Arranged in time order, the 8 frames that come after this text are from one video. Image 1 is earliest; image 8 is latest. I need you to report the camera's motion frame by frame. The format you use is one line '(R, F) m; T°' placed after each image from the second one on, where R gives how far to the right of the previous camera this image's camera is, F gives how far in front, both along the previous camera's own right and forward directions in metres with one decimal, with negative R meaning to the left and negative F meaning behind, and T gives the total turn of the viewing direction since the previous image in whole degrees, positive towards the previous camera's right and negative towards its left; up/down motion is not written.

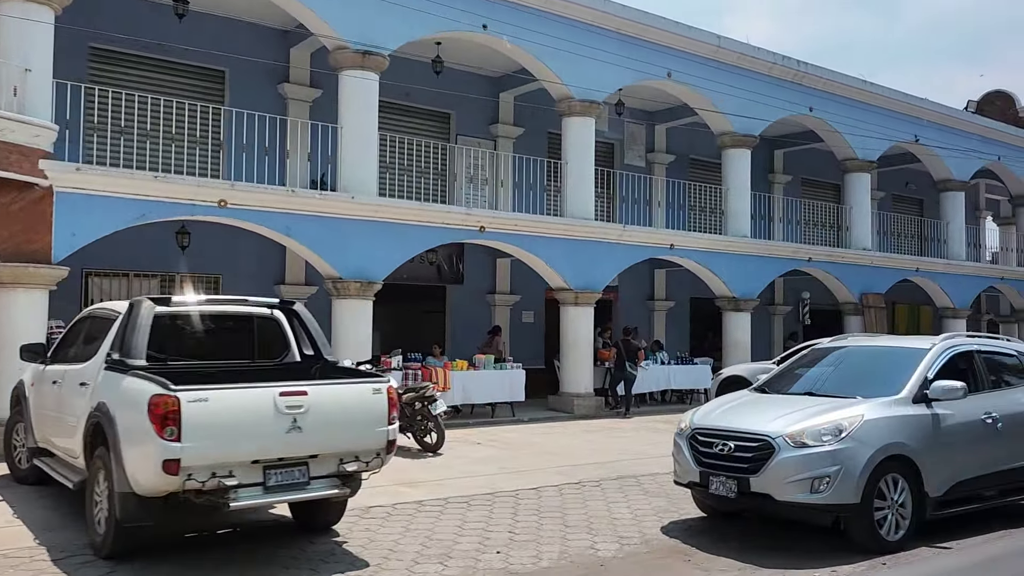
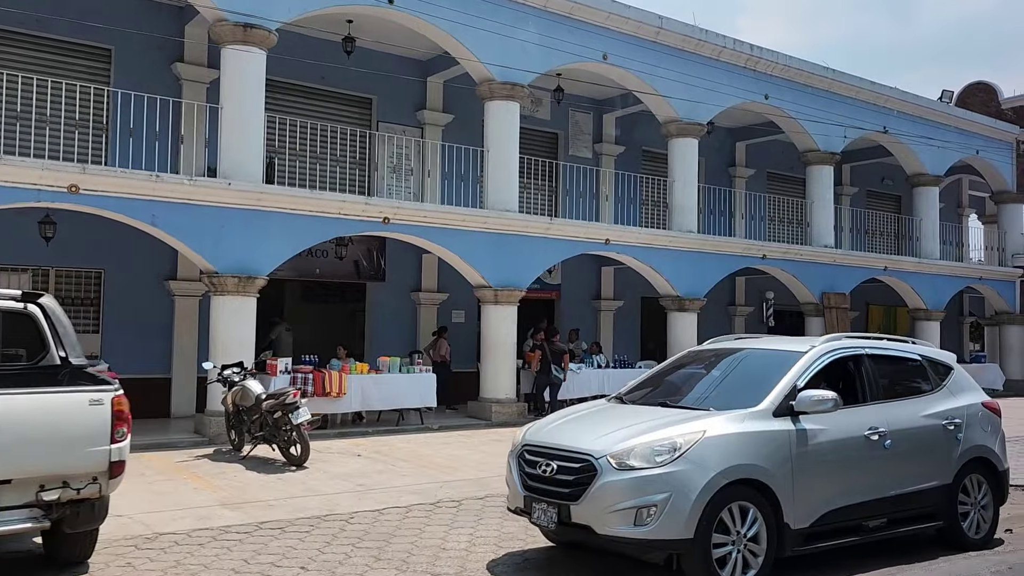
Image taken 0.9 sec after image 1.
(+1.4, +1.0) m; 0°
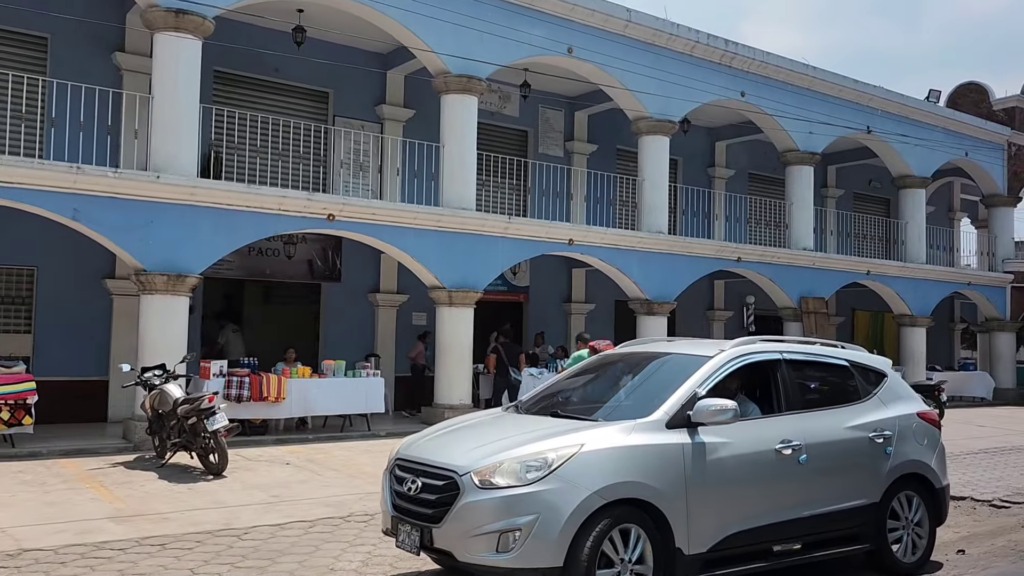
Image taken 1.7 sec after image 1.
(+0.7, +0.5) m; 0°
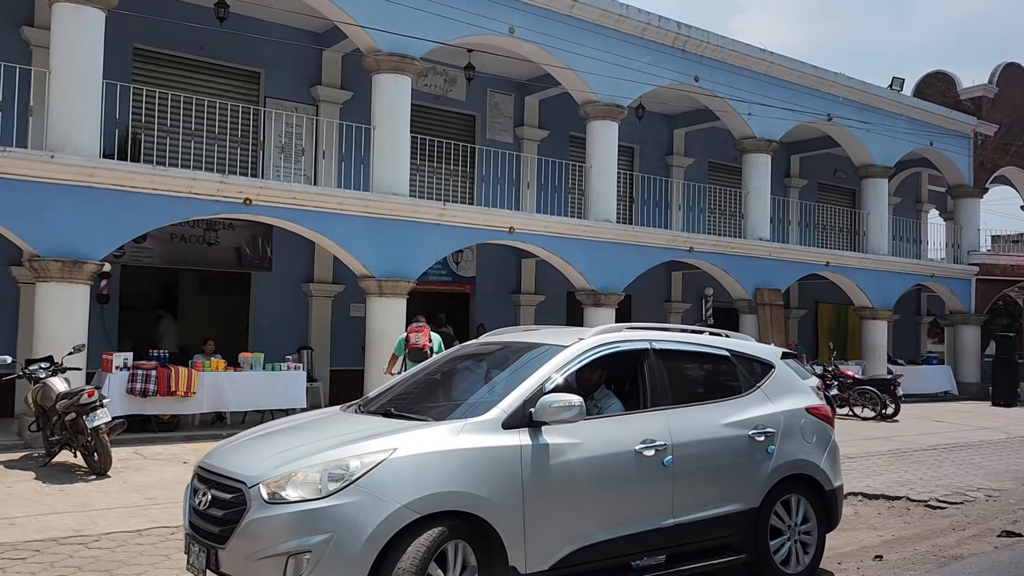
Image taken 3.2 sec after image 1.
(+0.7, +0.5) m; +1°
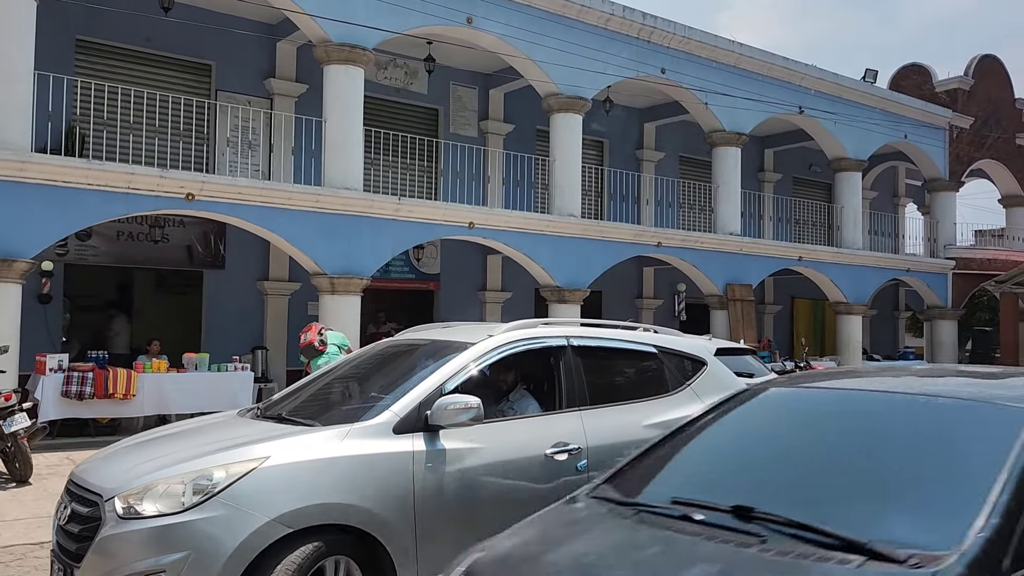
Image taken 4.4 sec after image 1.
(+0.4, +0.3) m; +1°
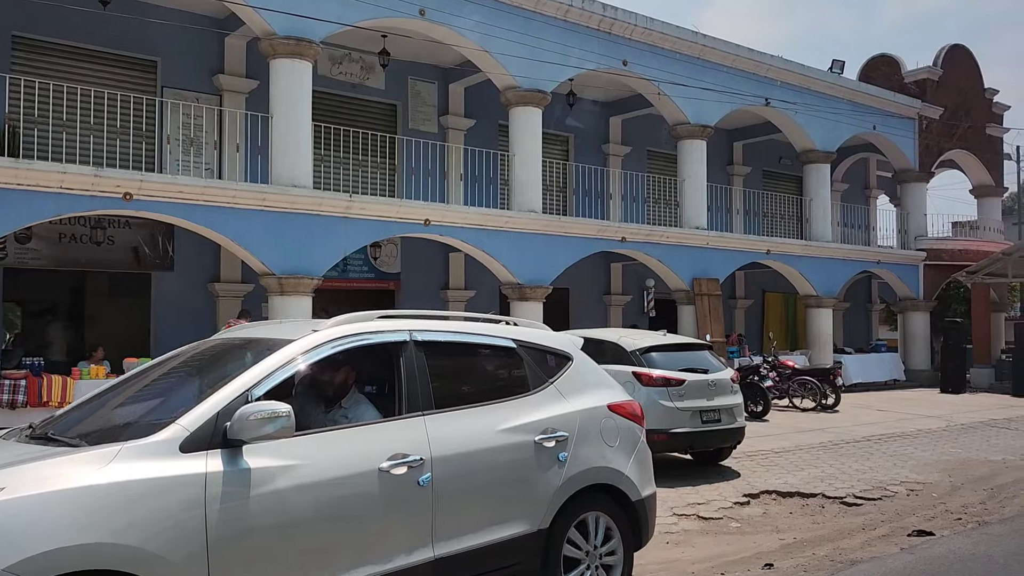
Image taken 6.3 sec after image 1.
(+0.4, +0.3) m; +1°
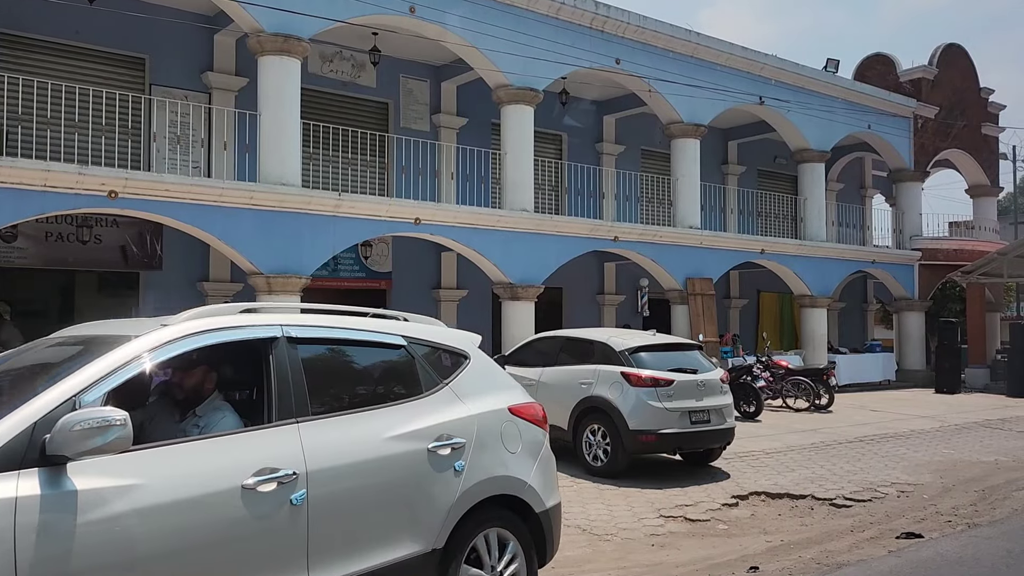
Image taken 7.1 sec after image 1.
(+0.1, +0.1) m; 0°
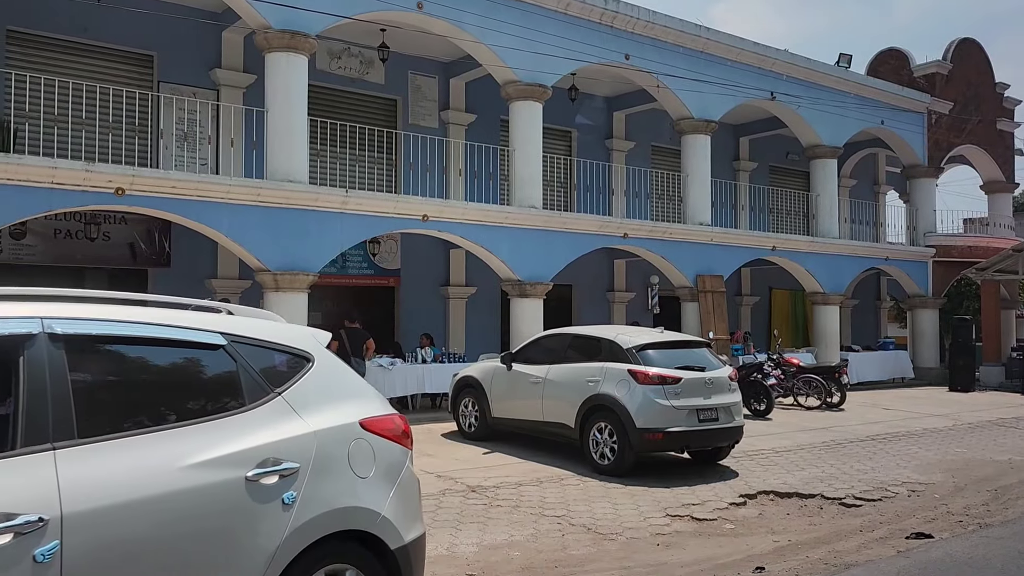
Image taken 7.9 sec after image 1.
(+0.1, +0.1) m; -1°
